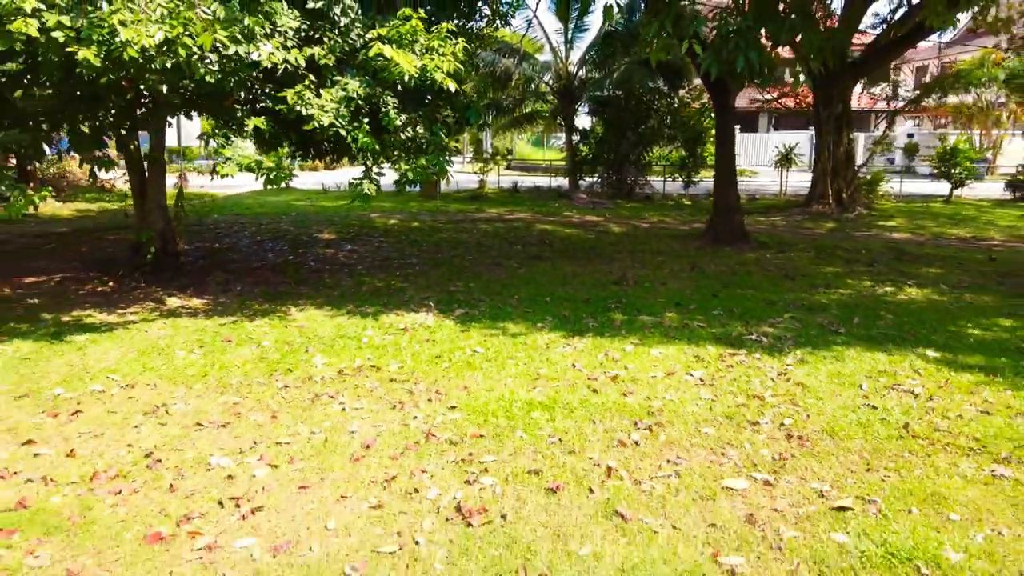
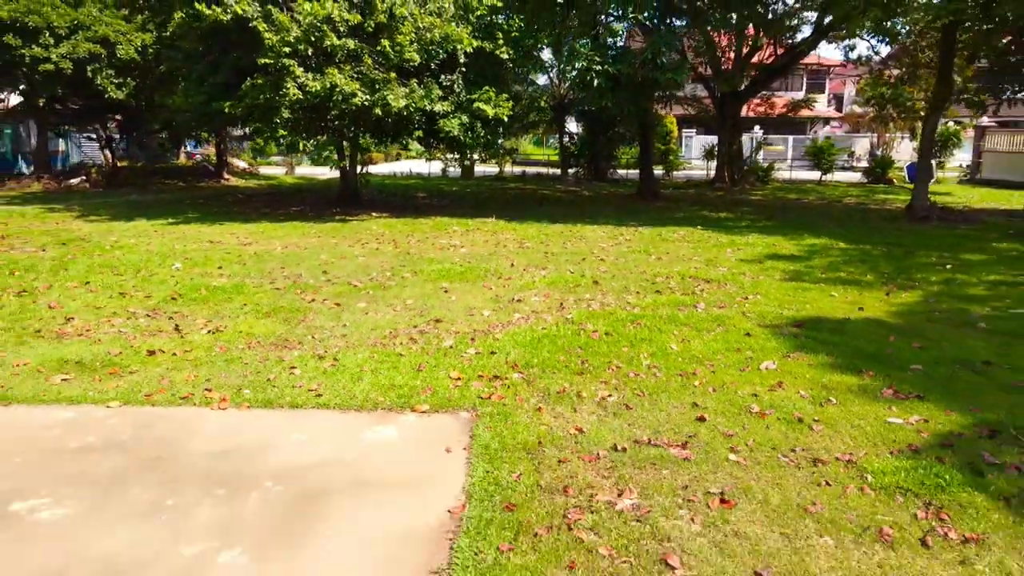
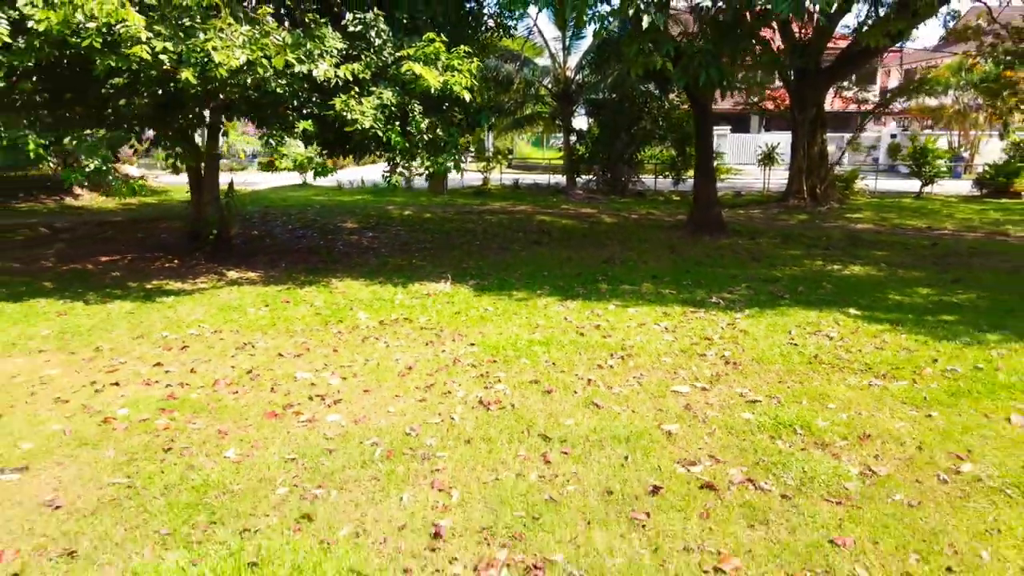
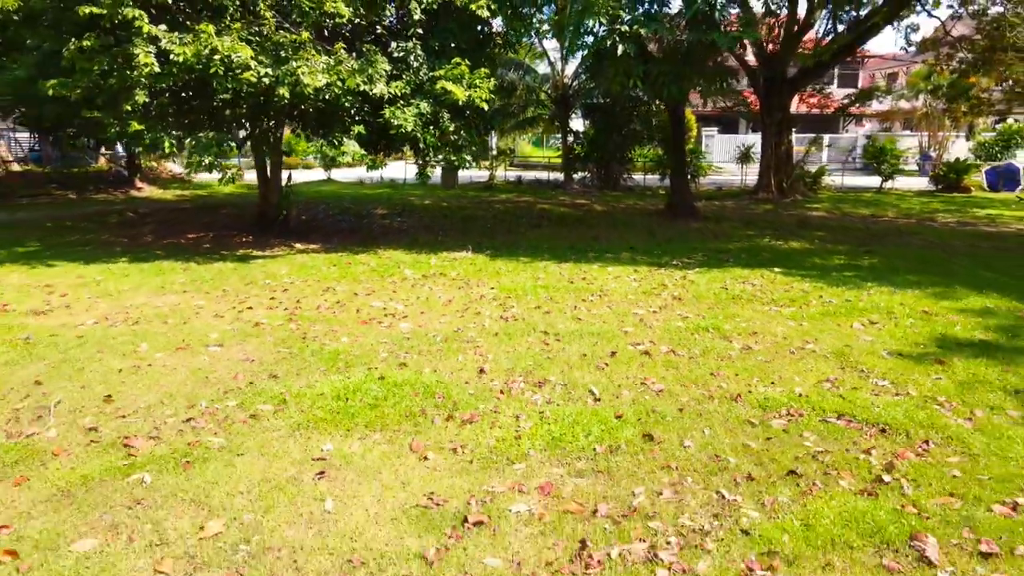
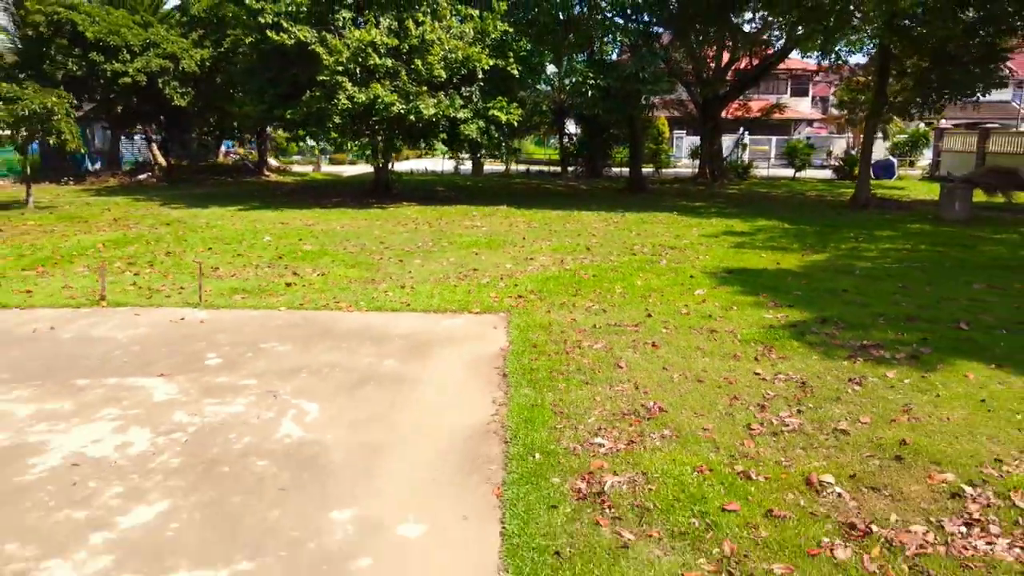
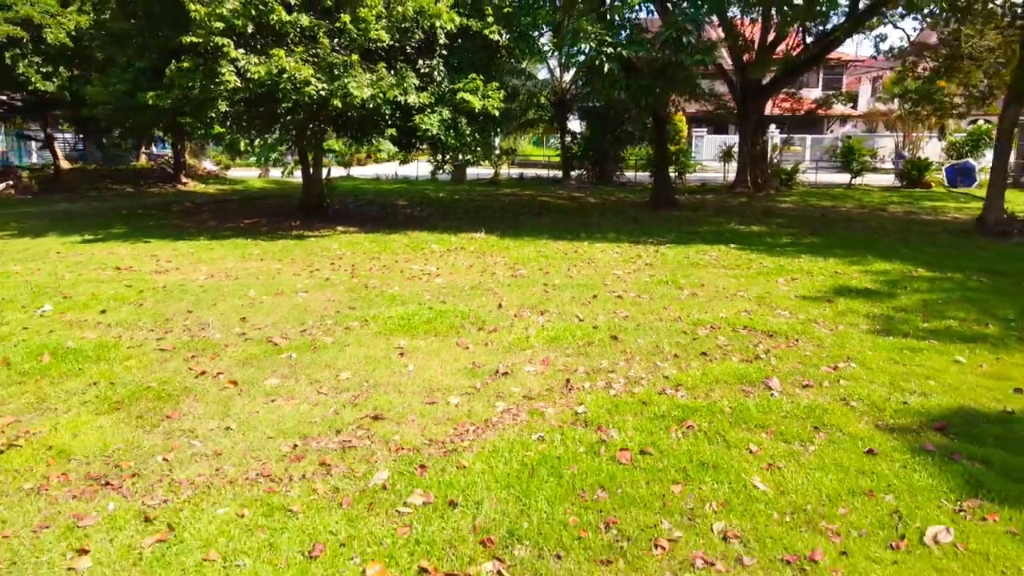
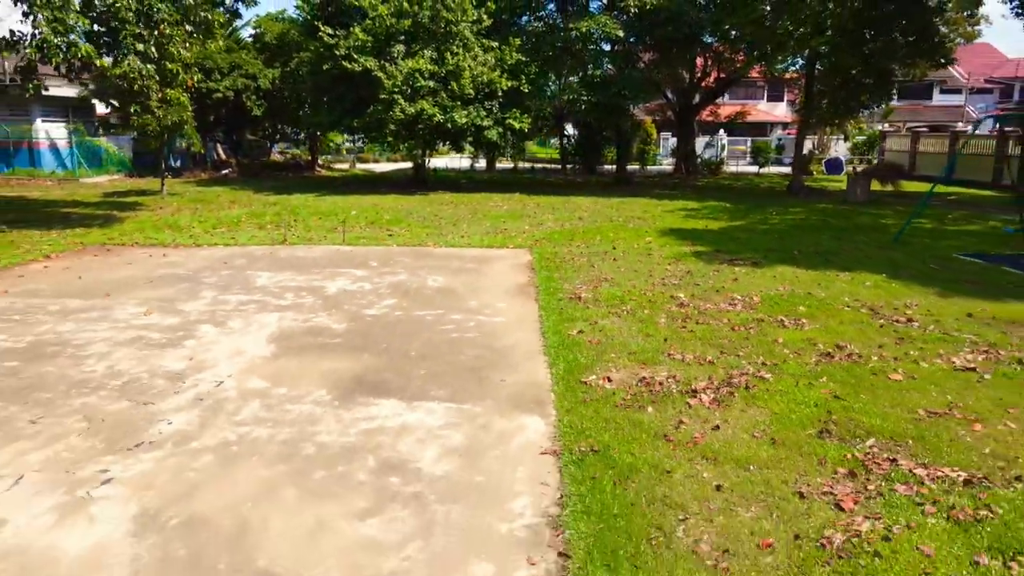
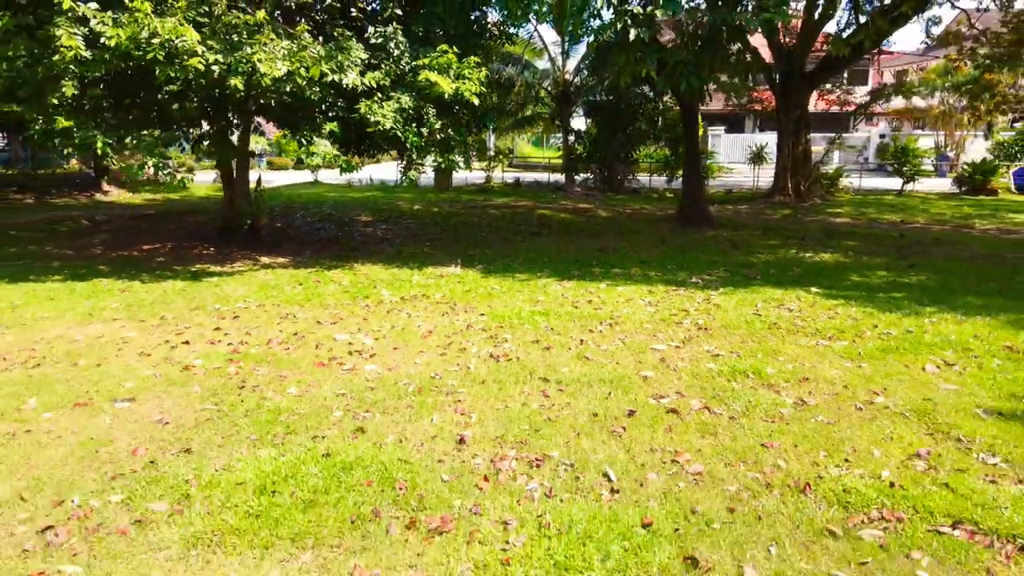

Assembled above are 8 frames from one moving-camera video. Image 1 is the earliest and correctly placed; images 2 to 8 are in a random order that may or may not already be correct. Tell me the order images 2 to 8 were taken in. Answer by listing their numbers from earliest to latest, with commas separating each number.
3, 8, 4, 6, 2, 5, 7
